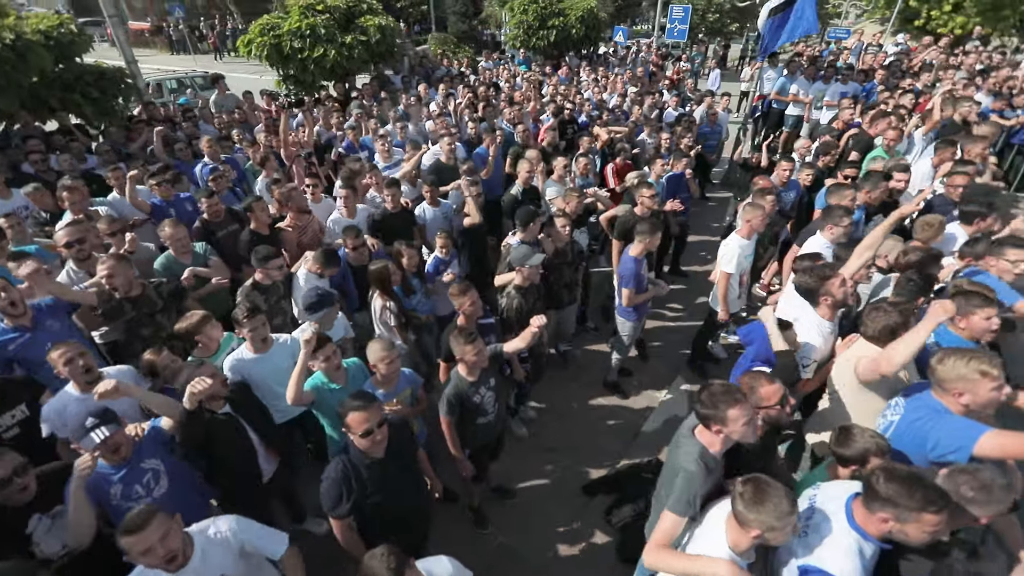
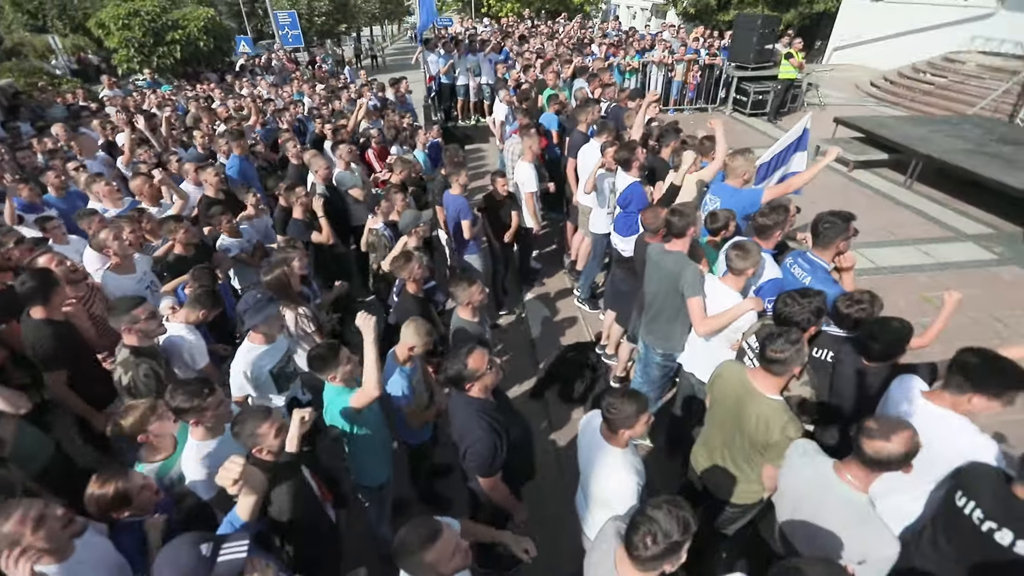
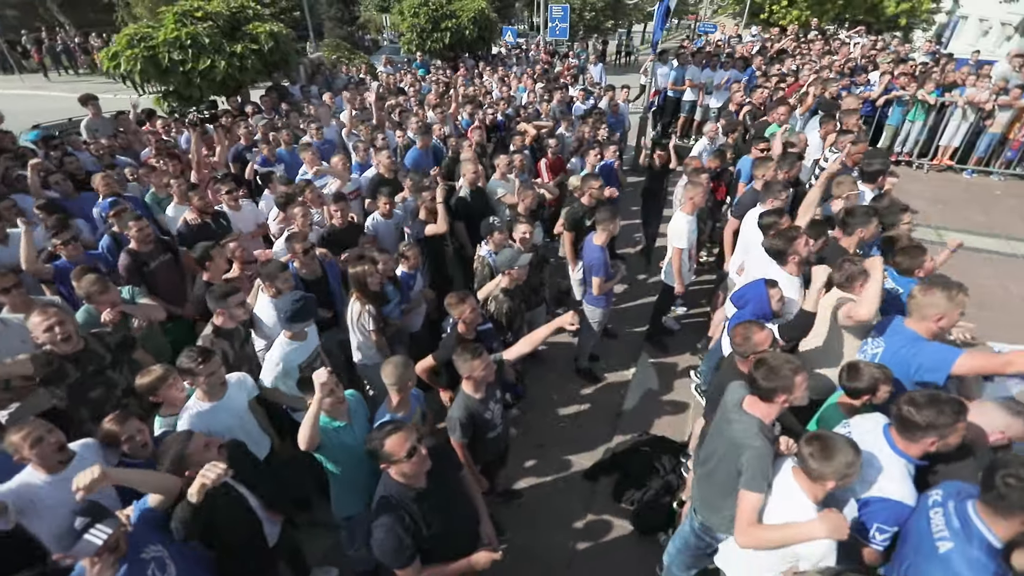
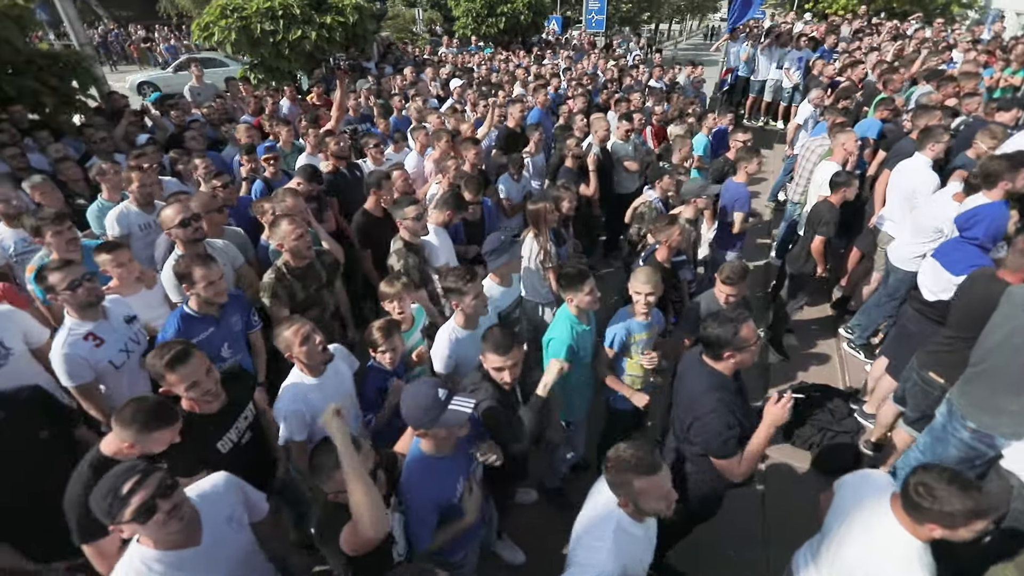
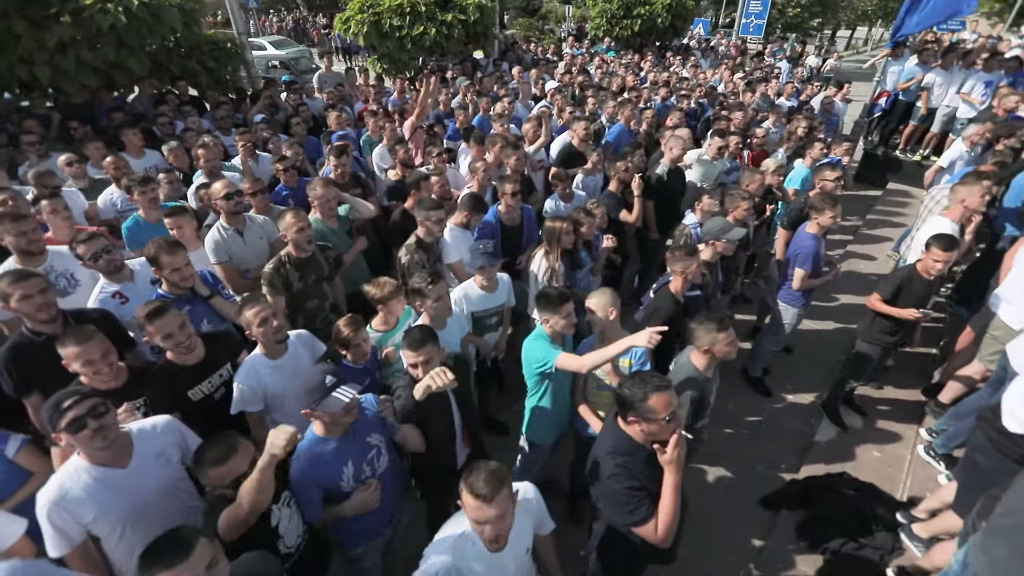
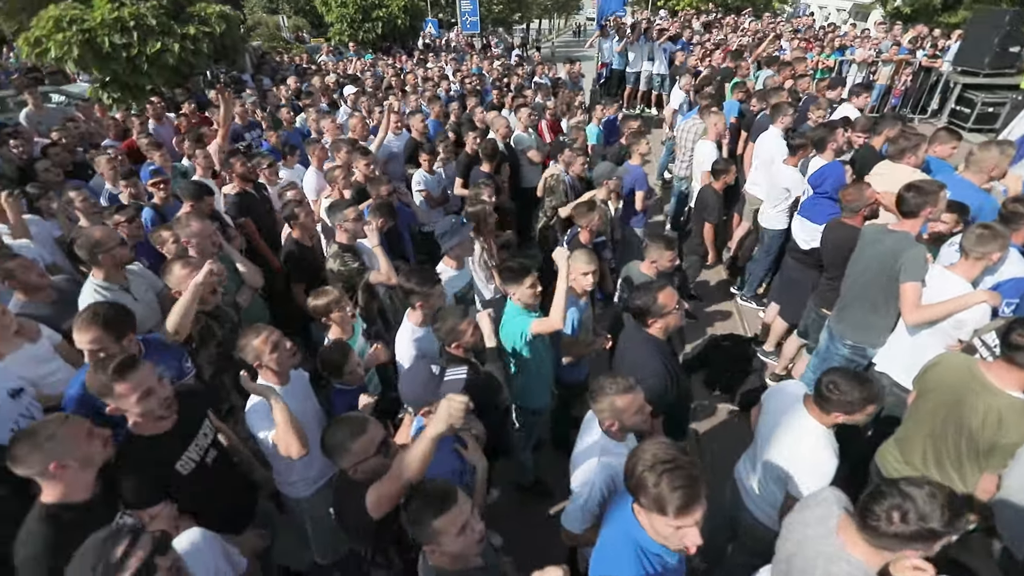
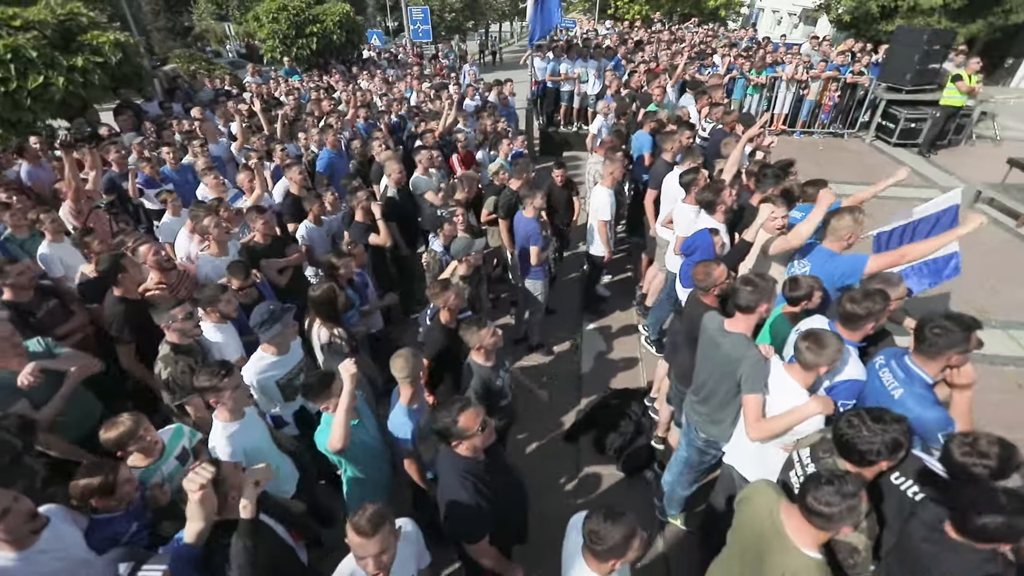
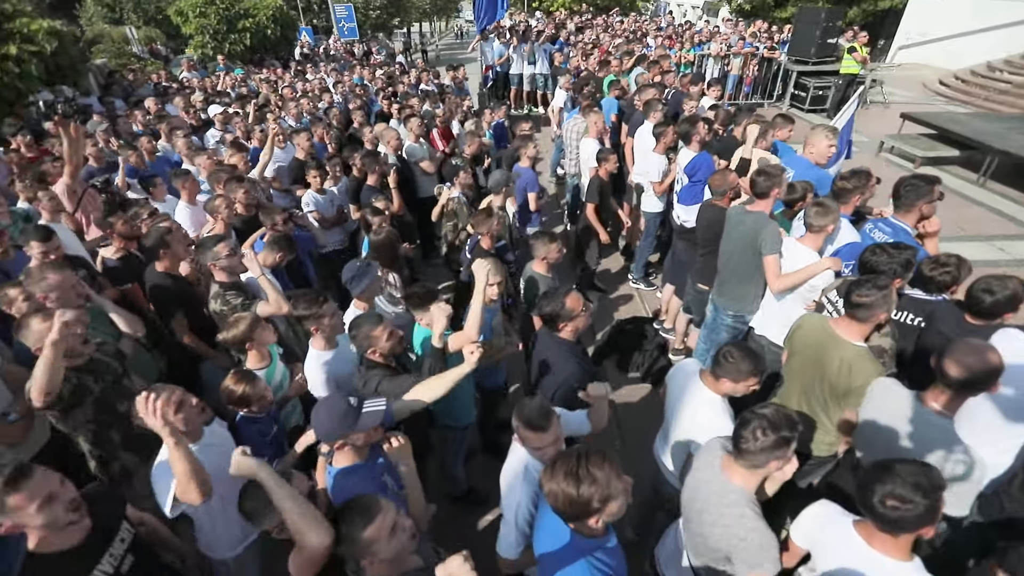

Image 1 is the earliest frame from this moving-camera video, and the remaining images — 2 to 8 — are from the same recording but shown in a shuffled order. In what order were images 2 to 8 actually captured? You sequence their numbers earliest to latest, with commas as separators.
3, 7, 2, 8, 6, 4, 5
